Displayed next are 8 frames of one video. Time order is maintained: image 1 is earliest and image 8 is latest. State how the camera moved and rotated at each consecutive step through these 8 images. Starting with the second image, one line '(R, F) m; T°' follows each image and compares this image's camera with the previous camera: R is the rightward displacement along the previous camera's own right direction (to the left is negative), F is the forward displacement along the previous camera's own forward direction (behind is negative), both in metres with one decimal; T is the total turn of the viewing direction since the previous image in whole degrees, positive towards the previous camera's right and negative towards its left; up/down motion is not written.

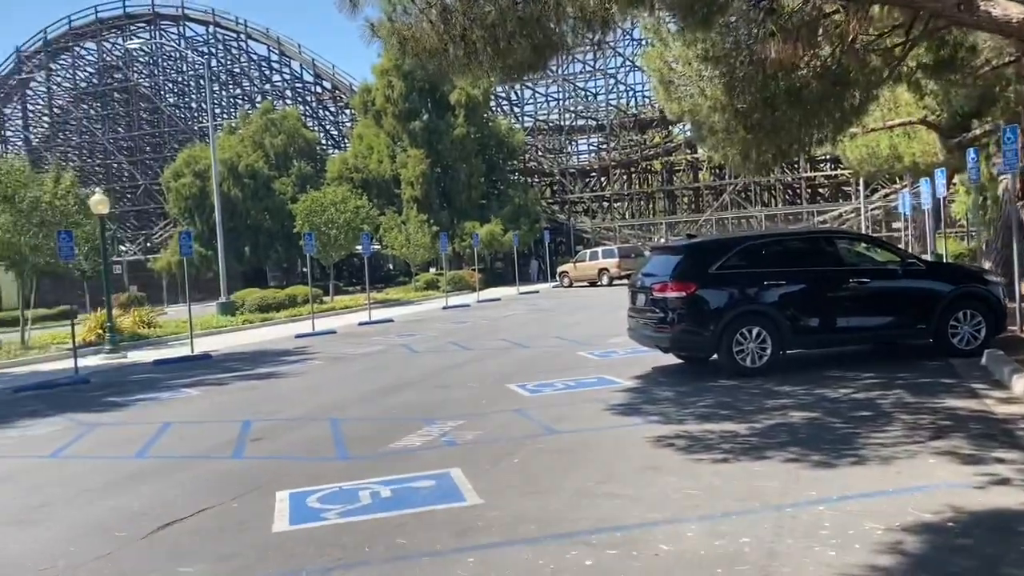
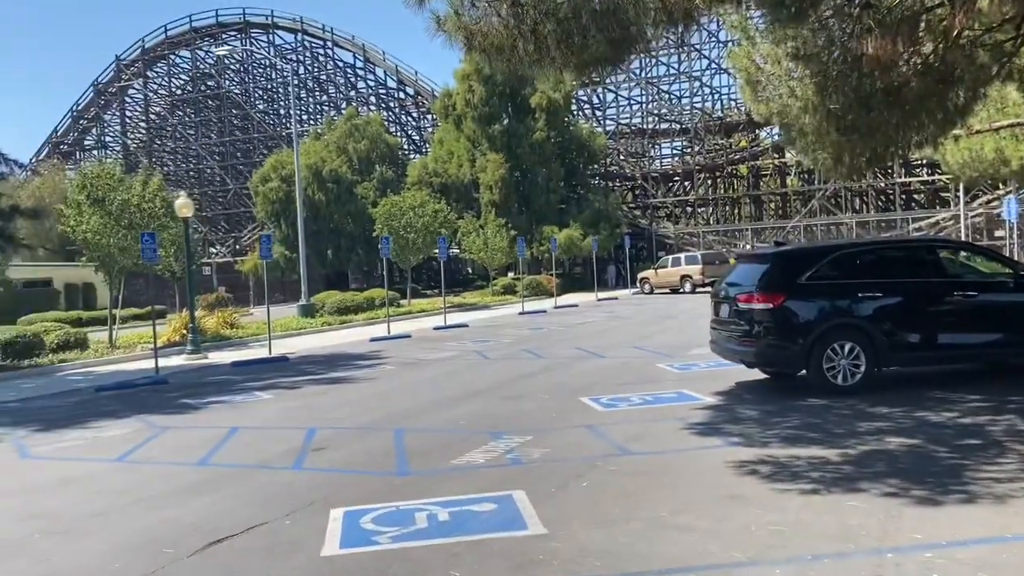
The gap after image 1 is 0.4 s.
(+0.1, +0.4) m; -5°
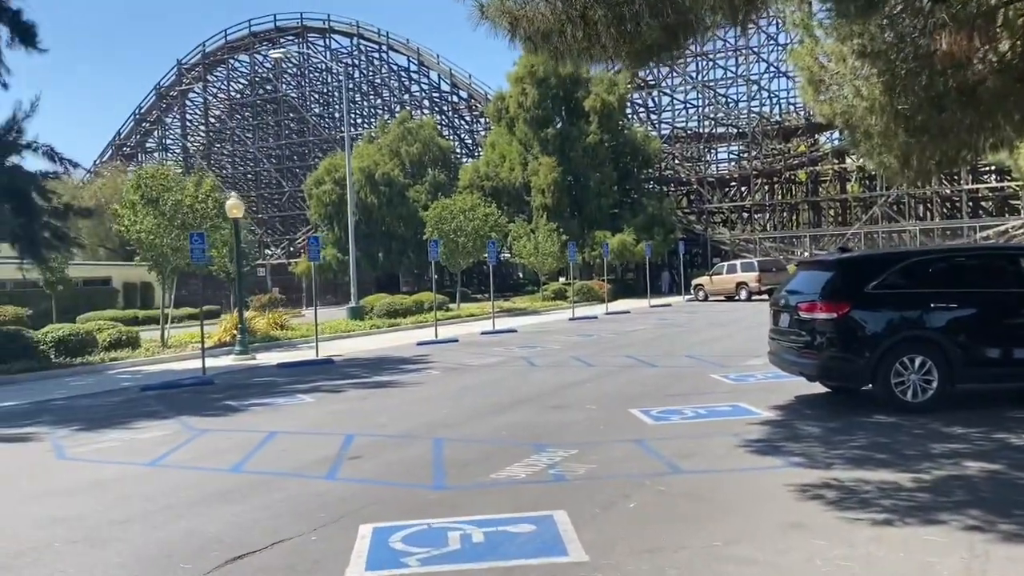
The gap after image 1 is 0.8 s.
(+0.1, +0.4) m; -3°
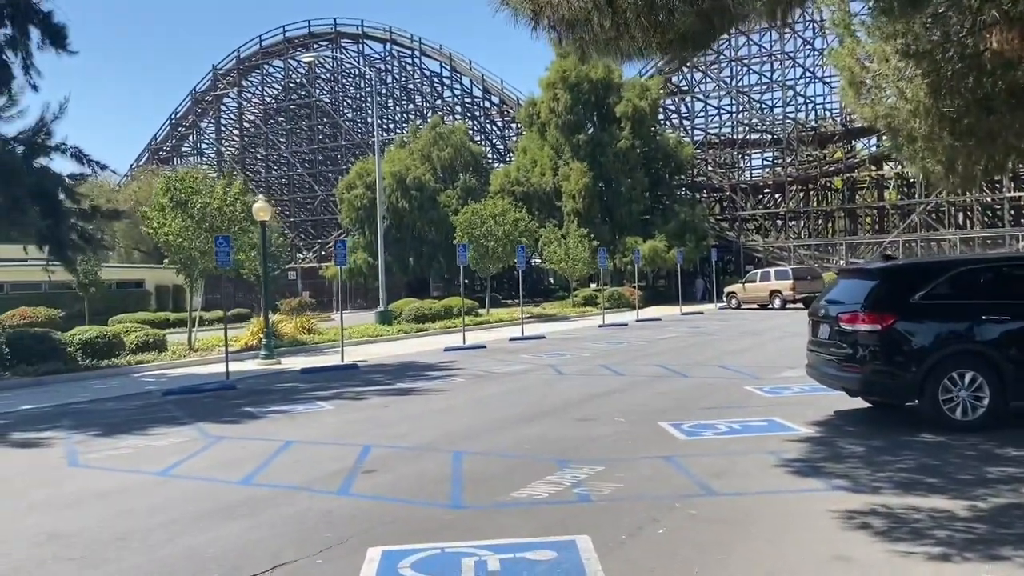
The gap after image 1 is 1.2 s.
(+0.1, +0.4) m; -2°
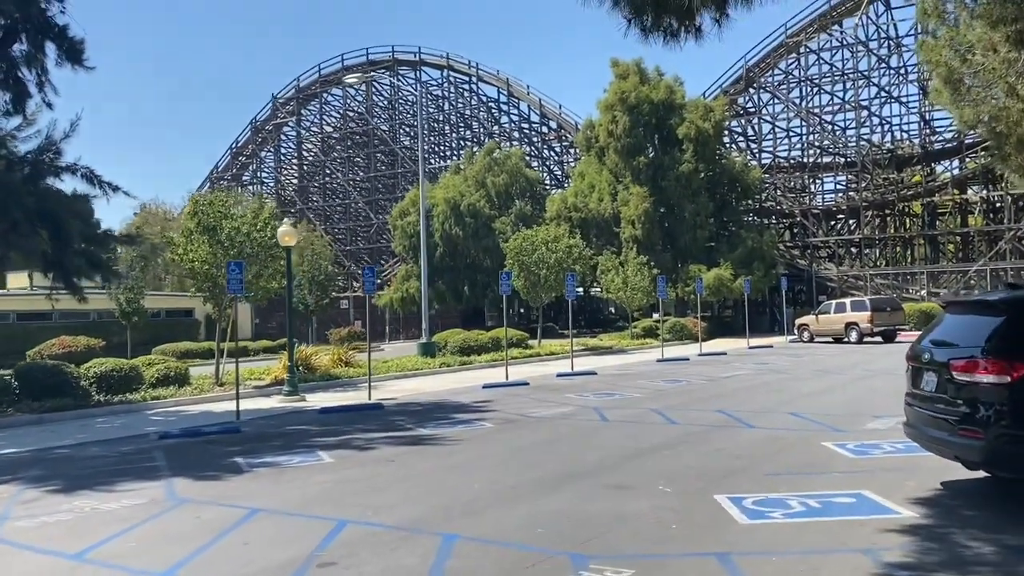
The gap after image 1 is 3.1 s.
(+0.4, +1.9) m; -4°
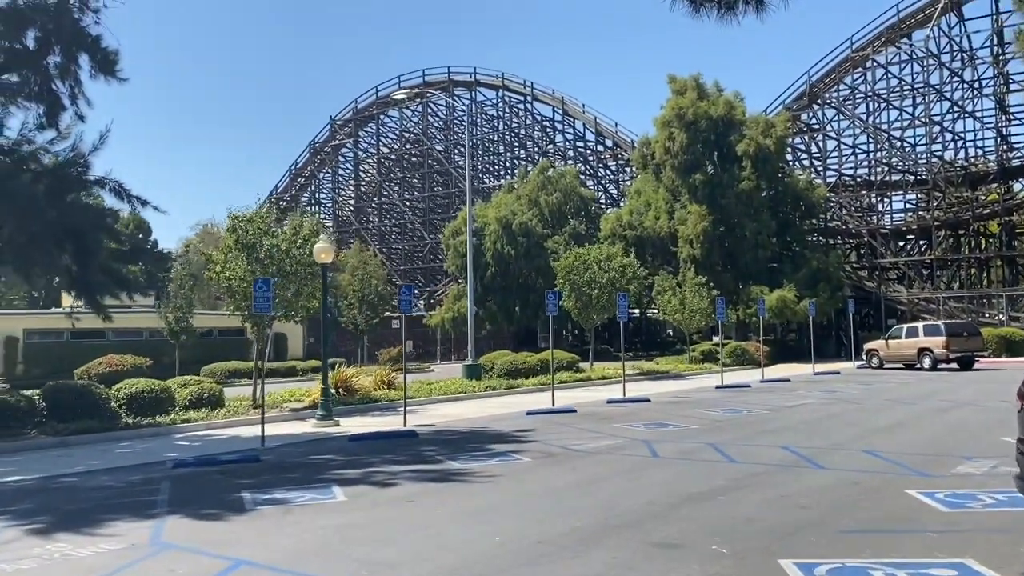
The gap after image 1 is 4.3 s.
(+0.3, +1.2) m; -4°
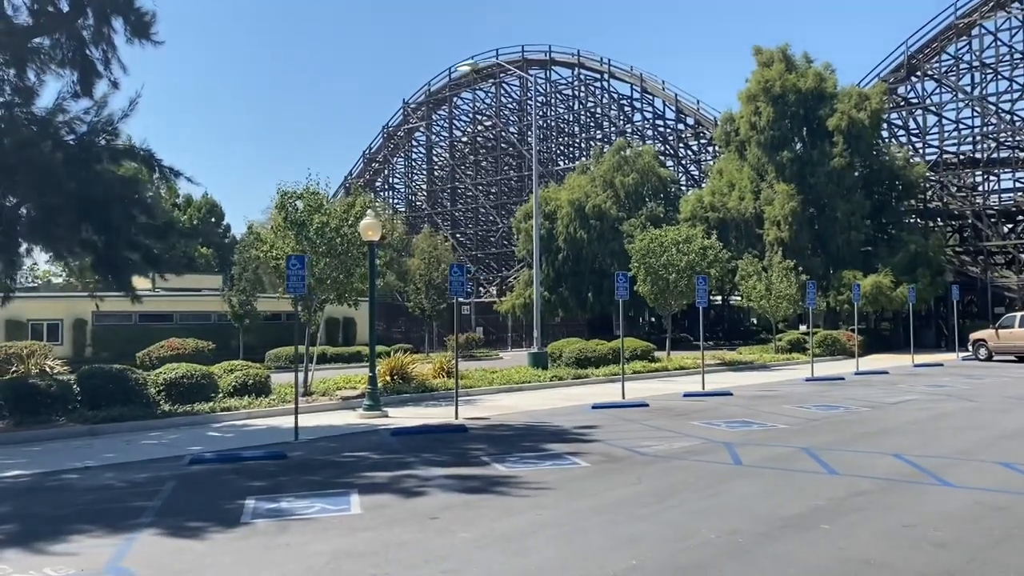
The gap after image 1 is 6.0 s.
(+0.3, +1.8) m; -5°
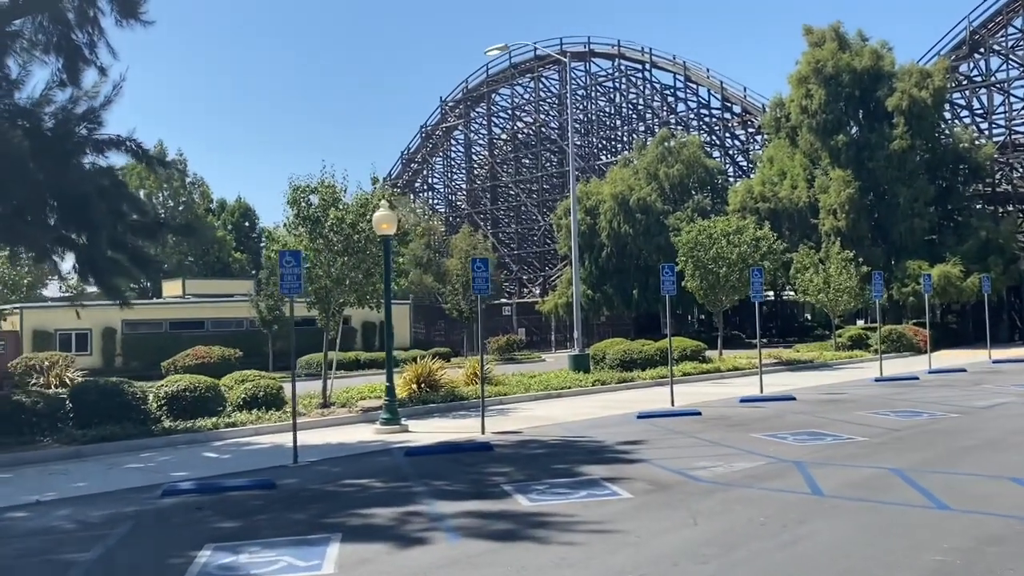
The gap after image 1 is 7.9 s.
(+0.3, +1.9) m; -3°
